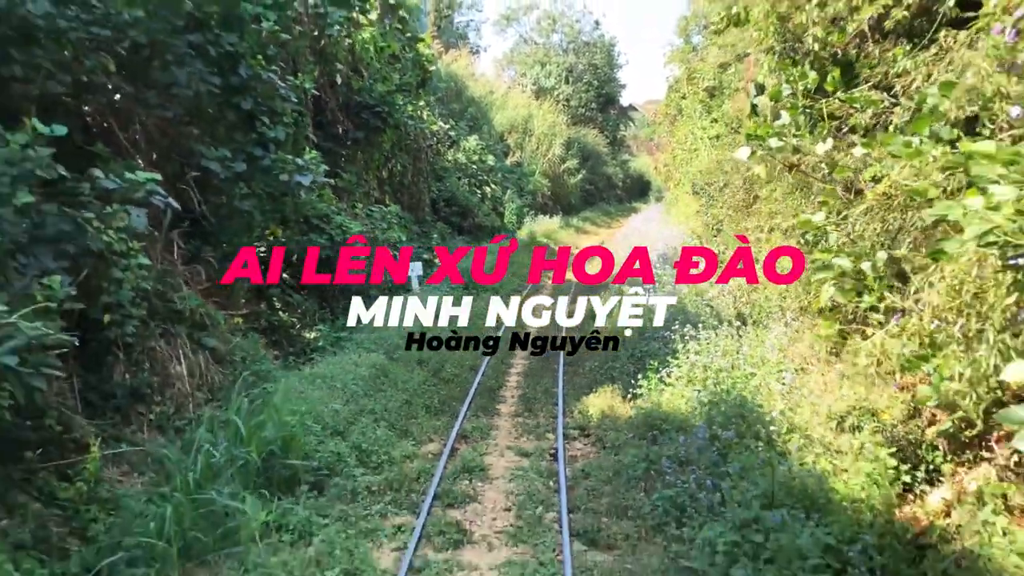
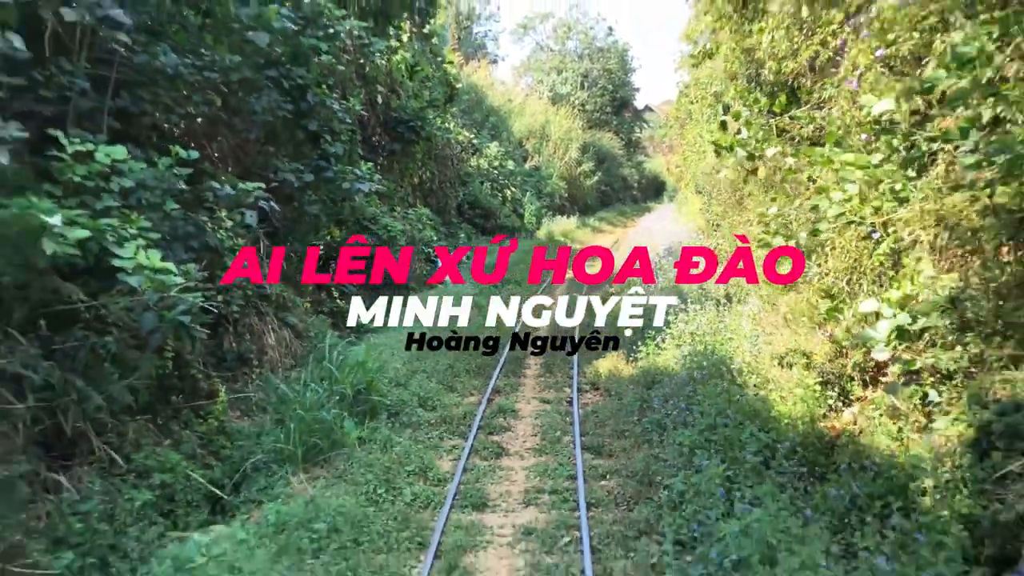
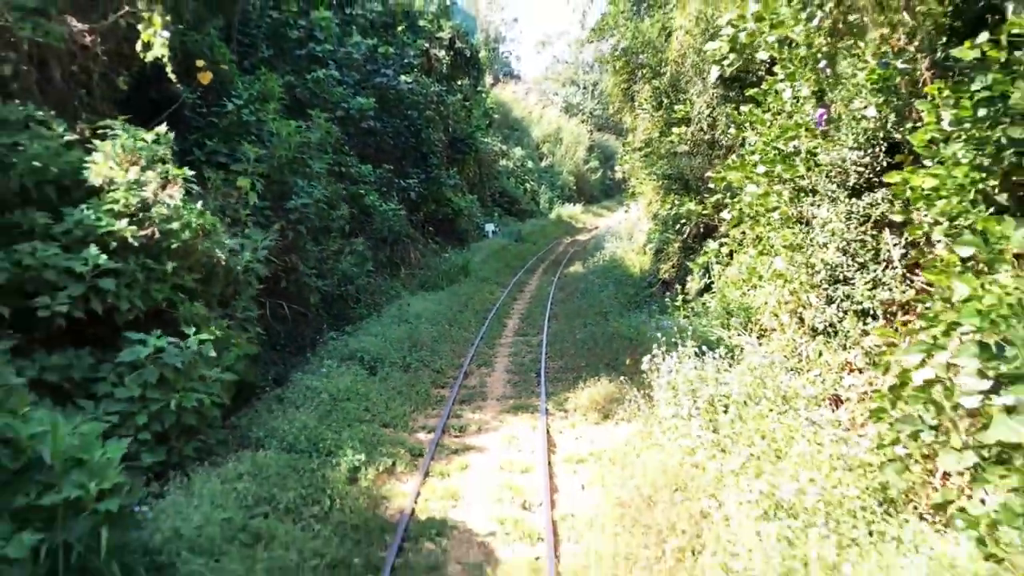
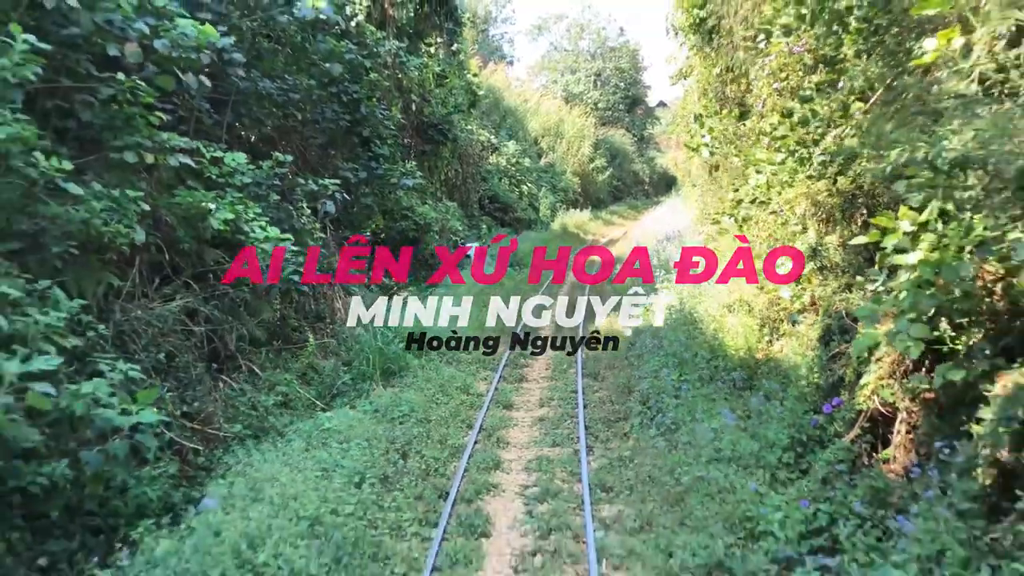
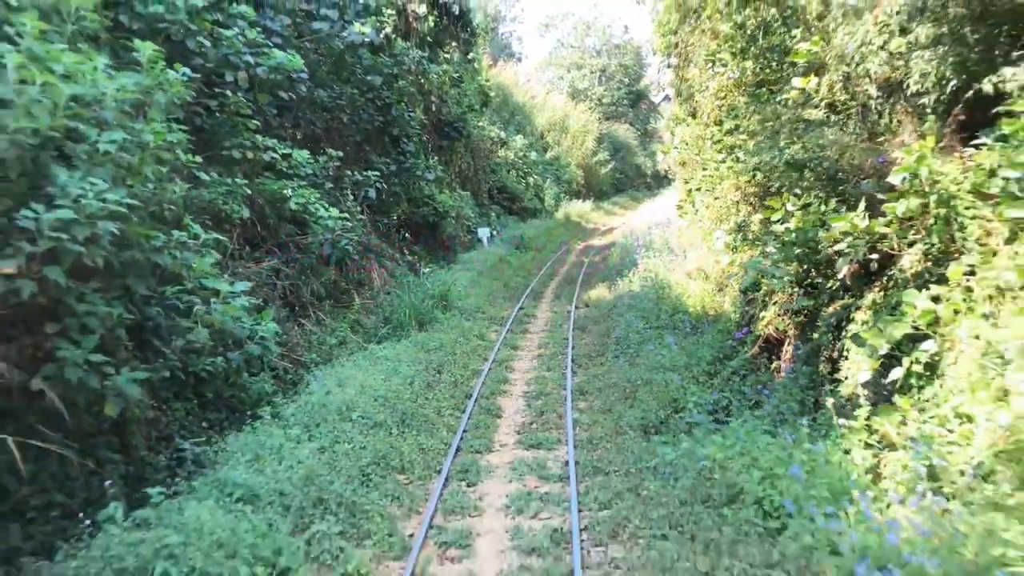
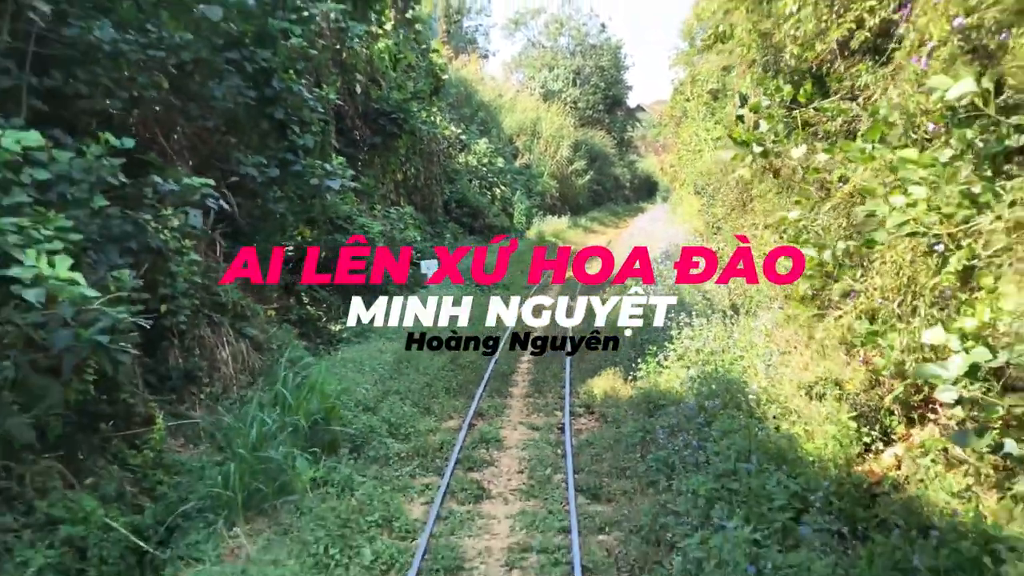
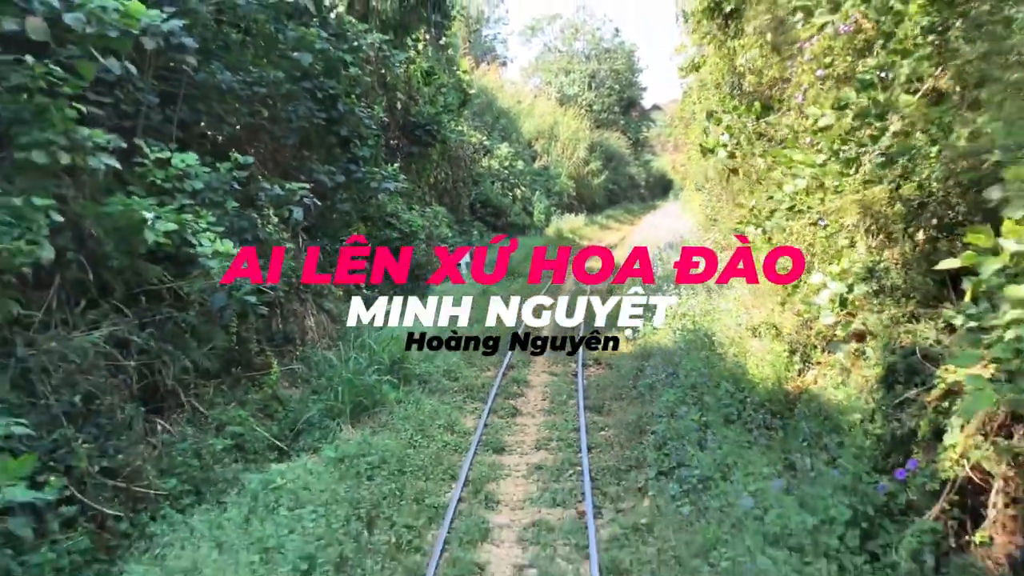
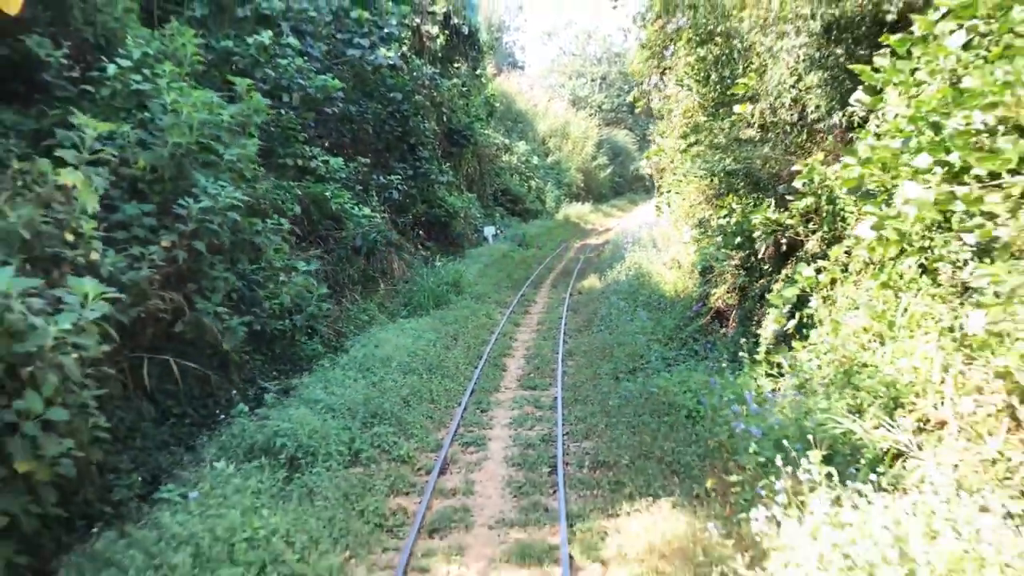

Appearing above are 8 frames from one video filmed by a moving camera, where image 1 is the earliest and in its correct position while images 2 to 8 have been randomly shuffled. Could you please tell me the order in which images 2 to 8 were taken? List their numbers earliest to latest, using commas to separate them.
6, 2, 7, 4, 5, 8, 3
